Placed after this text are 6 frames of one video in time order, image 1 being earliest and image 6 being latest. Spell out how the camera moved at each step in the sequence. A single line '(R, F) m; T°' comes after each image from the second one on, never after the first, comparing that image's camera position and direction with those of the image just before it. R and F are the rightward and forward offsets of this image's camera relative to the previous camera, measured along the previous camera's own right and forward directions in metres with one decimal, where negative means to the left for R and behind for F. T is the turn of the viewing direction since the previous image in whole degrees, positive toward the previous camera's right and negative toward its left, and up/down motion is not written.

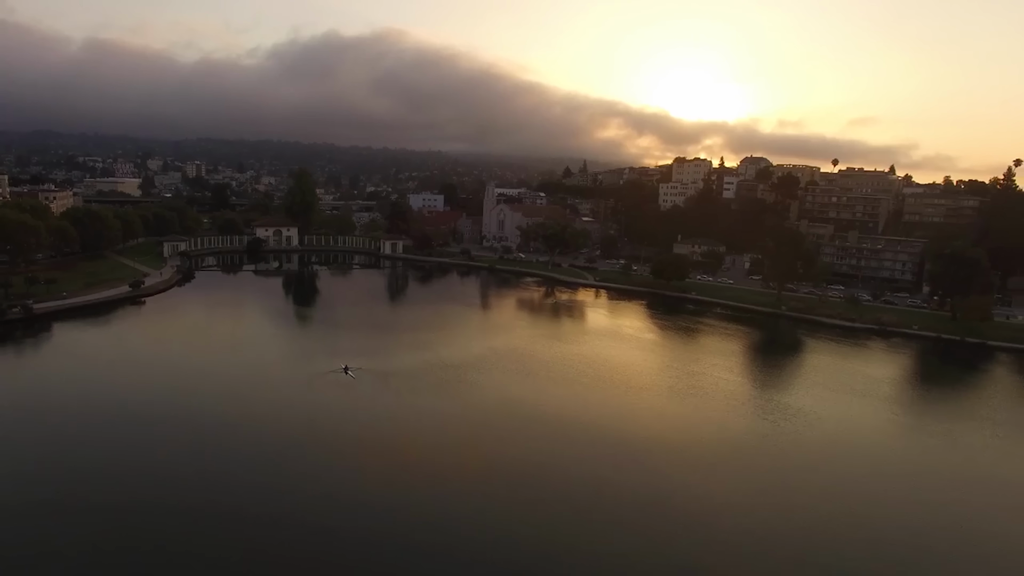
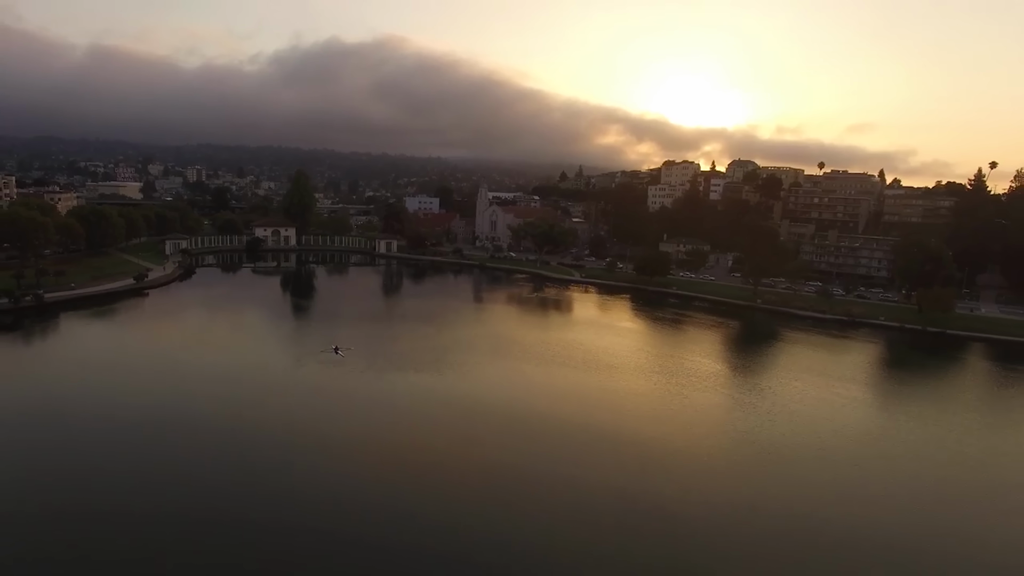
(+0.3, -0.7) m; 0°
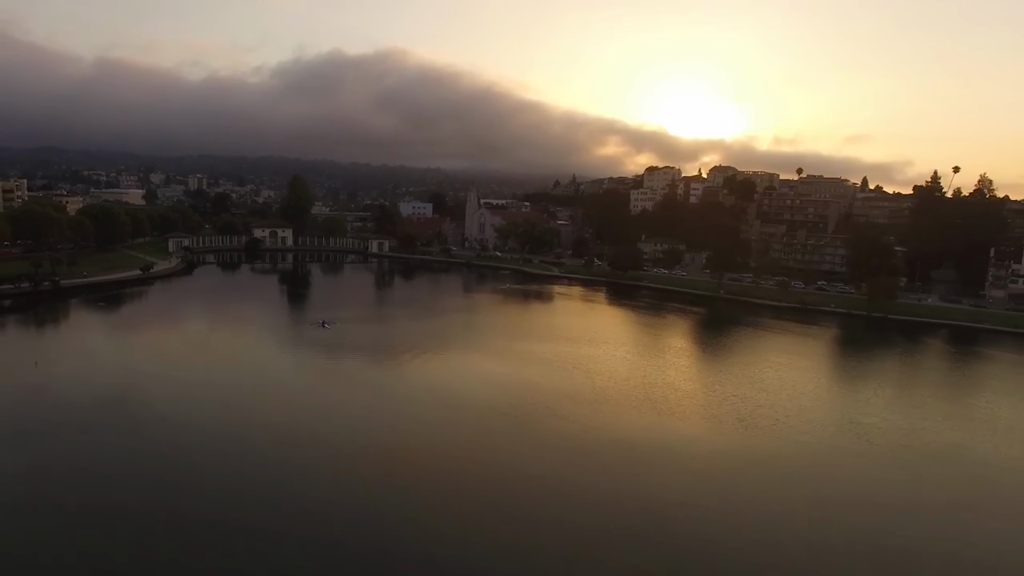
(+0.5, -1.2) m; 0°
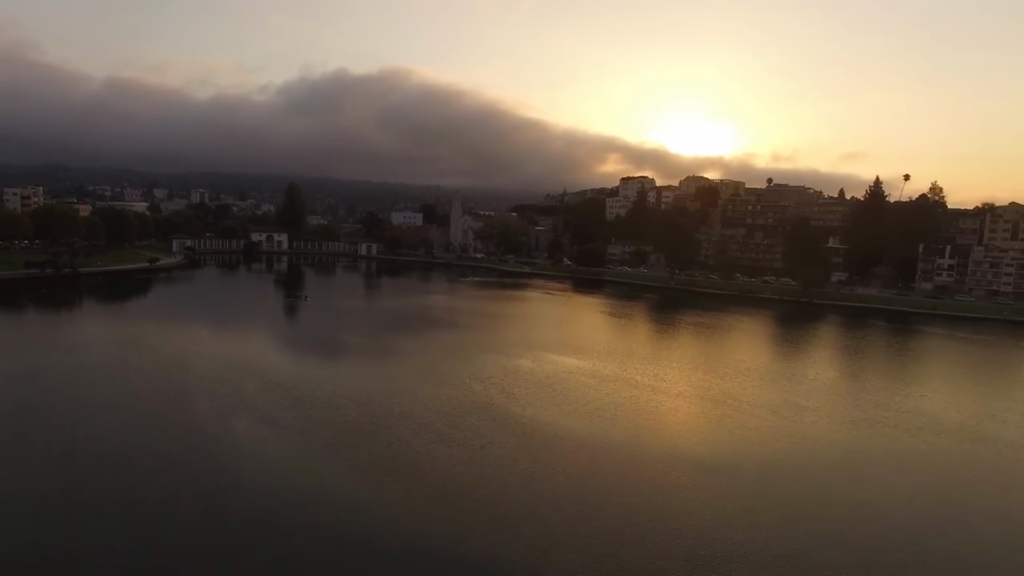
(+0.9, -1.8) m; 0°
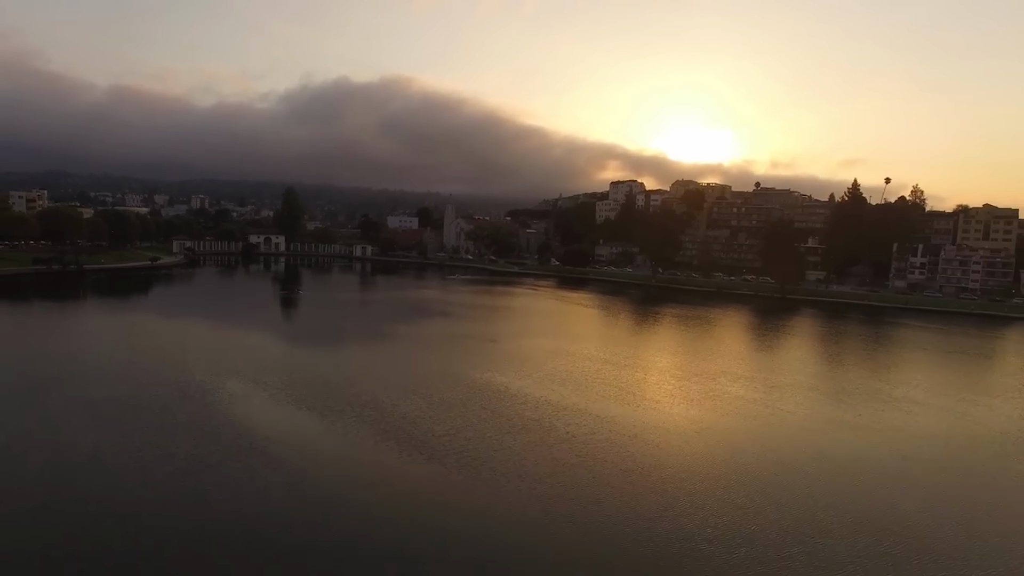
(+0.4, -0.7) m; 0°
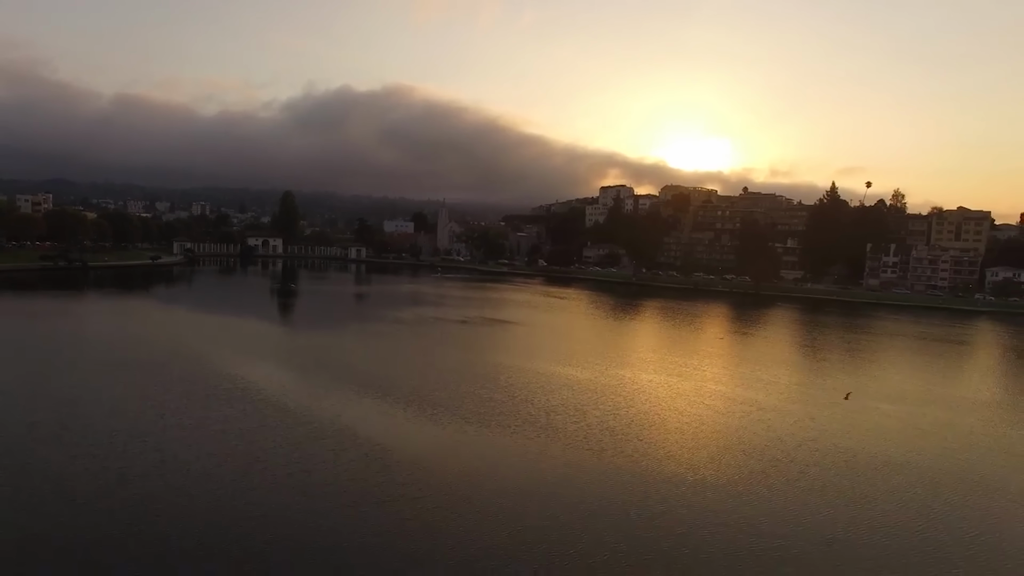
(+0.4, -0.8) m; 0°
